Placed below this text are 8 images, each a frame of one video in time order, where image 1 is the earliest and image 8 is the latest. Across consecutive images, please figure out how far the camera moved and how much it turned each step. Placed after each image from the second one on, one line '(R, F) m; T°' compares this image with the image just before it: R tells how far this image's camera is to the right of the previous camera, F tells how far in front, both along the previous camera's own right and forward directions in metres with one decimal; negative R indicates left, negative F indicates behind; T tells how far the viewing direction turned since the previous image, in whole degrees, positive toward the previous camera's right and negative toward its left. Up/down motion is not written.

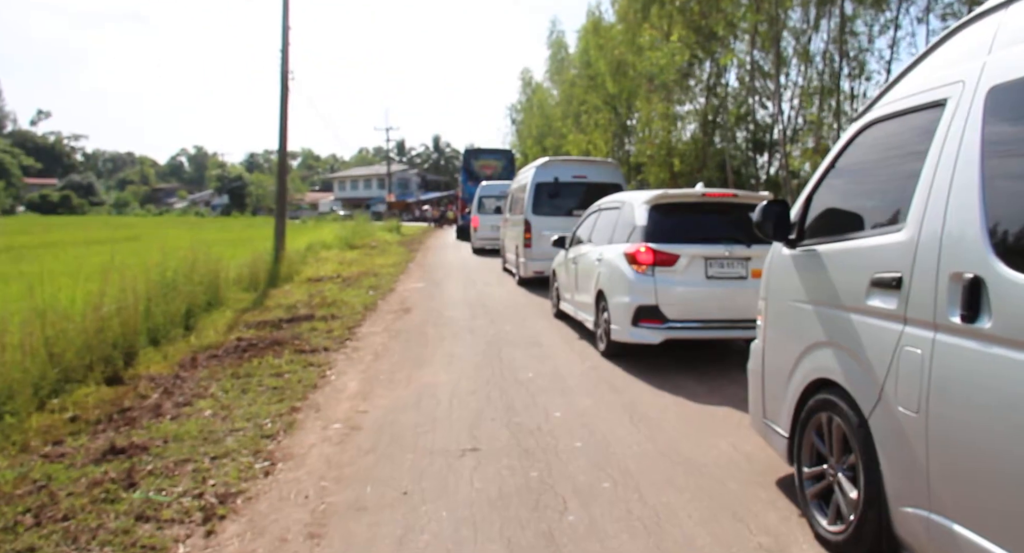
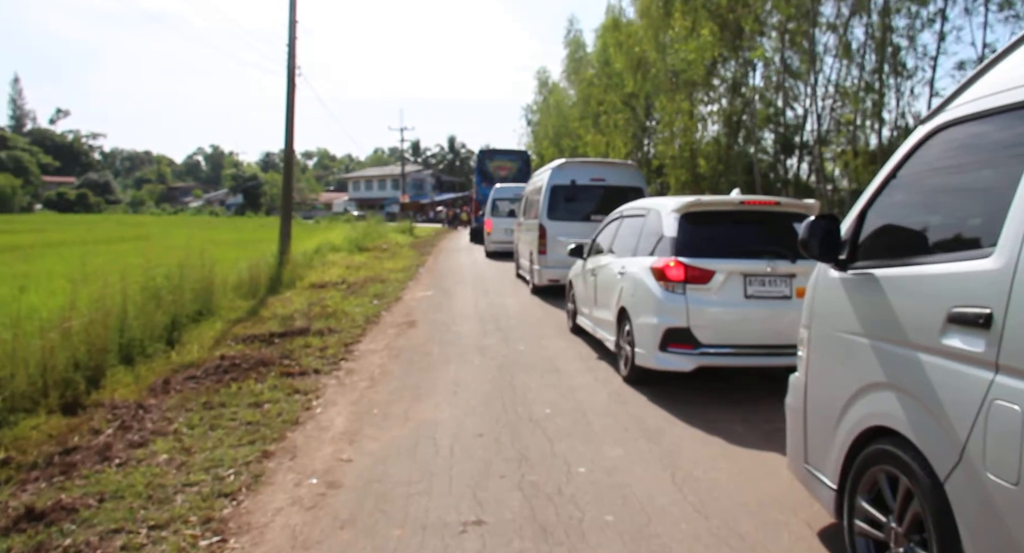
(0.0, +0.9) m; -1°
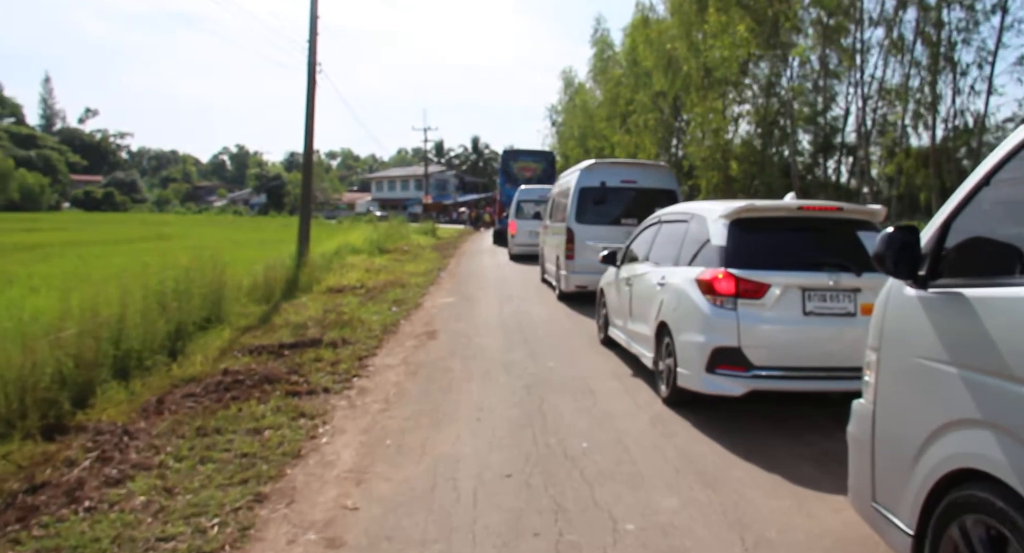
(-0.1, +0.7) m; -2°
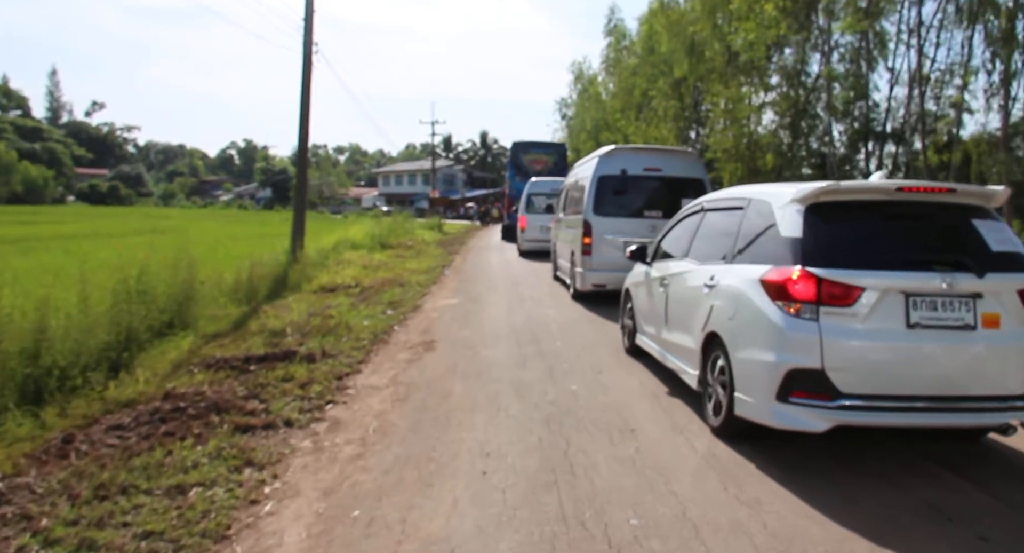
(-0.1, +1.4) m; -1°
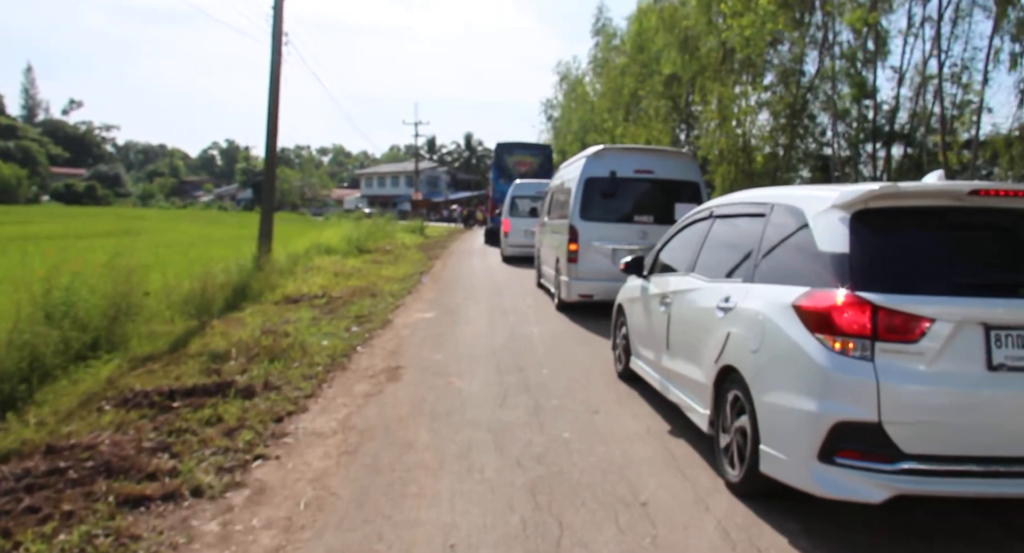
(+0.1, +1.1) m; +1°
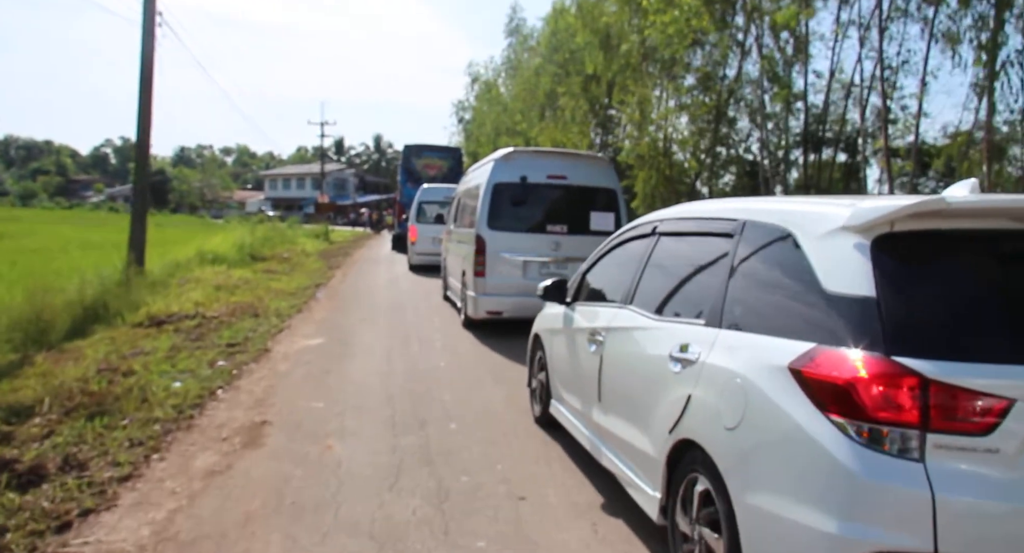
(+0.1, +1.4) m; +7°
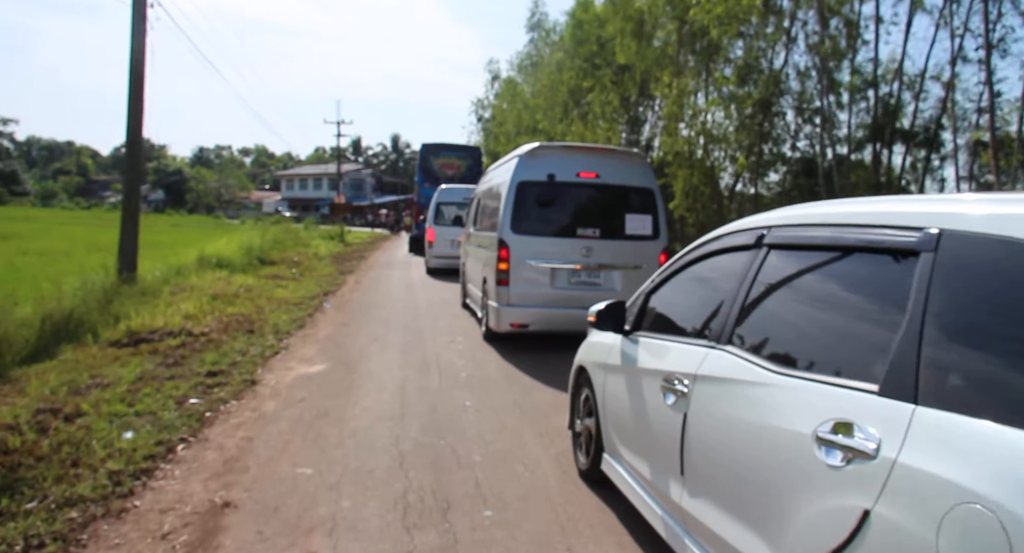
(-0.2, +1.5) m; -1°
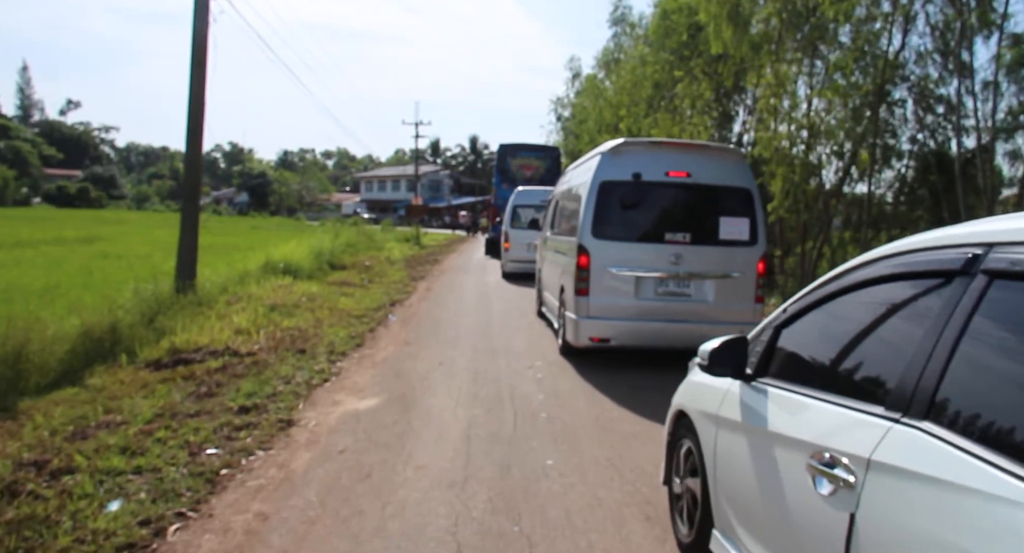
(-0.2, +1.3) m; -6°
